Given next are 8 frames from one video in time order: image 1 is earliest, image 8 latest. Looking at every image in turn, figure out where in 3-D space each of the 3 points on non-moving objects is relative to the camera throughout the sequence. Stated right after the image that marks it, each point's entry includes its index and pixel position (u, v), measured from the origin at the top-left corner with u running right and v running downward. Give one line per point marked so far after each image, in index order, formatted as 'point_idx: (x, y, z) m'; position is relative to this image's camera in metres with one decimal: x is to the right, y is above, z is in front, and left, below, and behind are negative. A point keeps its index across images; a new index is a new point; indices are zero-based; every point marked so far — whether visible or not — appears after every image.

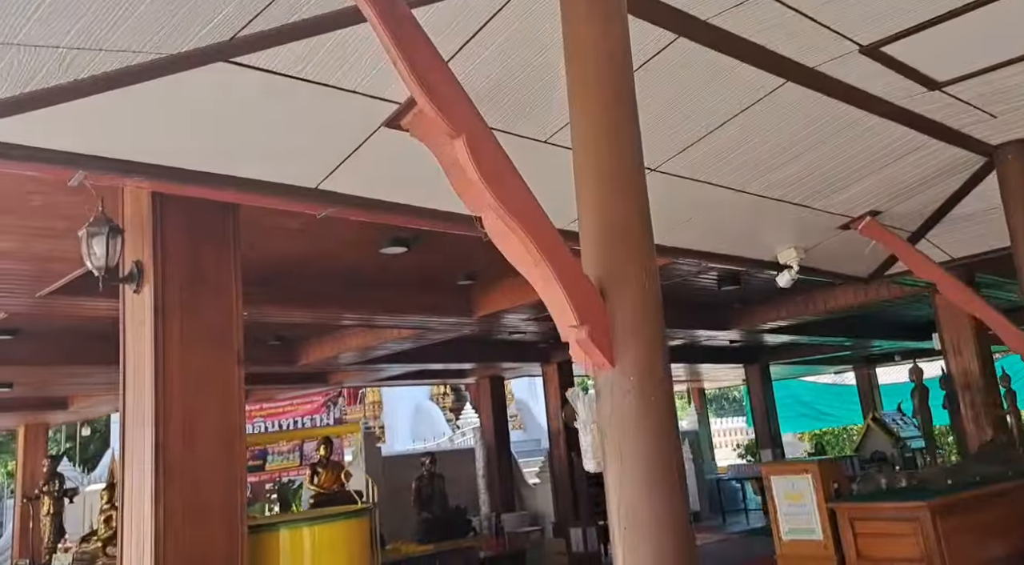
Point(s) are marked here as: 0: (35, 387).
0: (-4.2, -0.9, +8.1) m
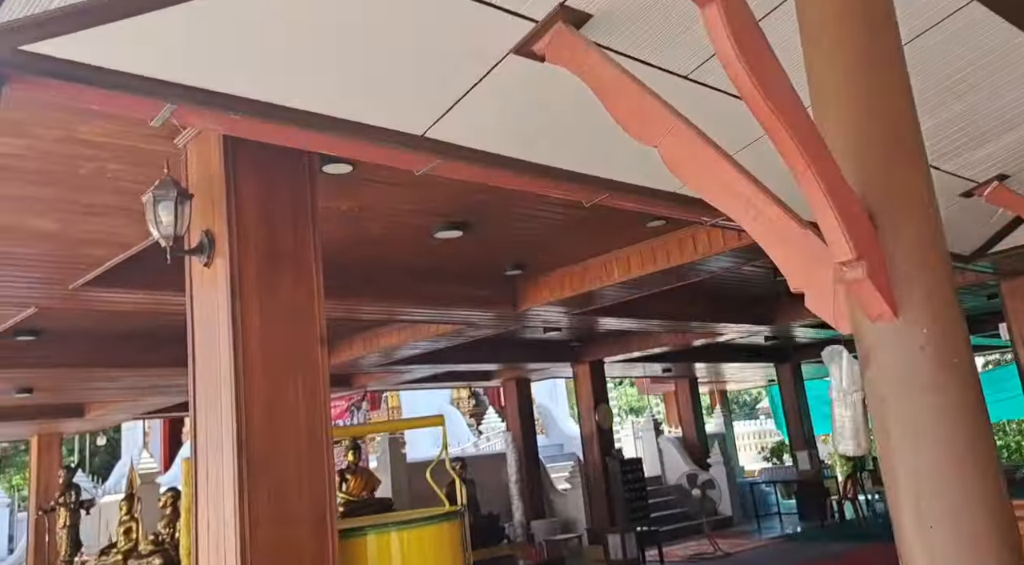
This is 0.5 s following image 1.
0: (-3.9, -0.9, +7.8) m
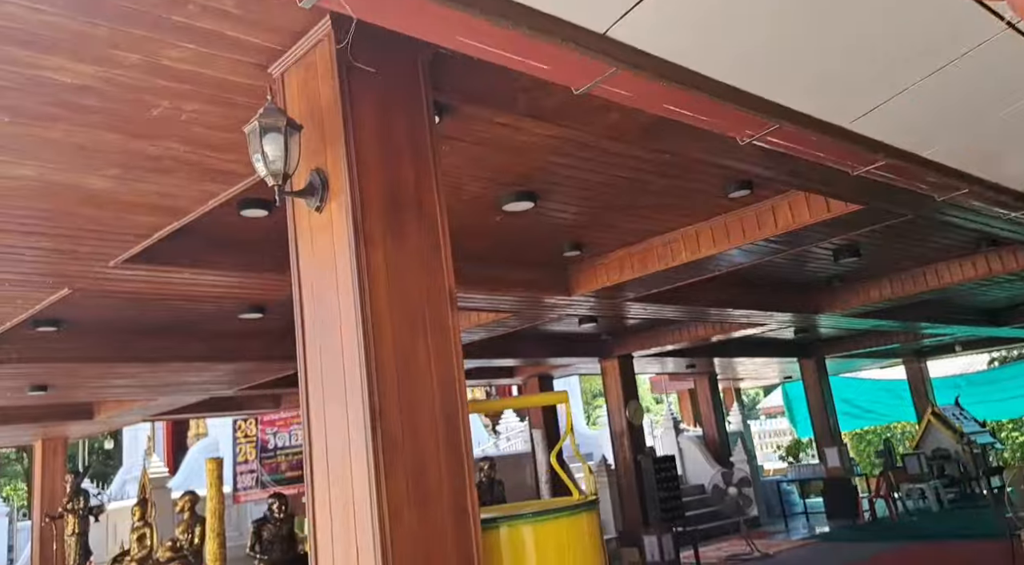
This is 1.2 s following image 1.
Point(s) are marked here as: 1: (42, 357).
0: (-3.6, -0.9, +7.4) m
1: (-2.9, -0.5, +5.7) m
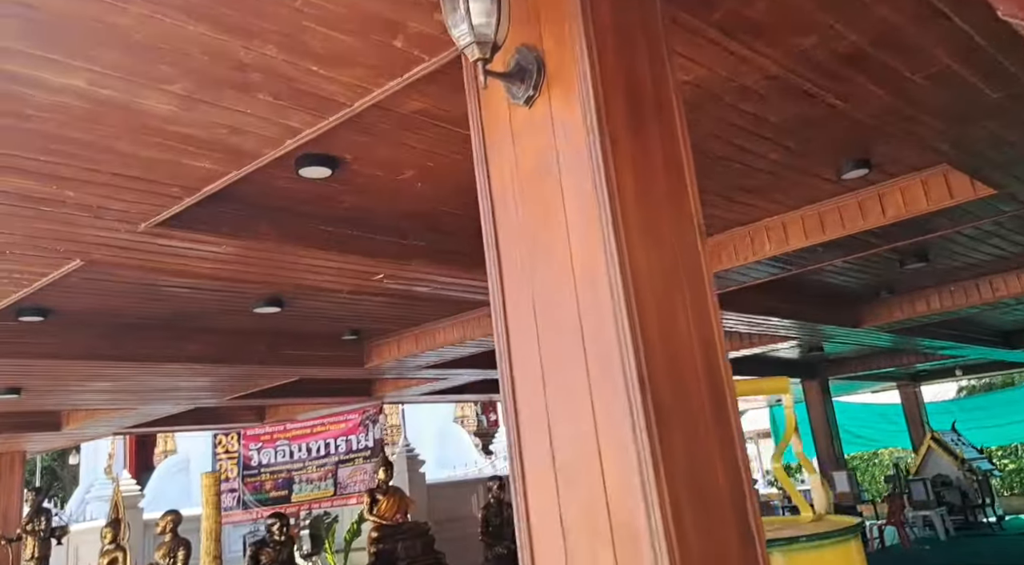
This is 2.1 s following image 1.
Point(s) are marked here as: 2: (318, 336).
0: (-3.4, -0.8, +6.6) m
1: (-2.7, -0.4, +5.0) m
2: (-1.4, -0.4, +6.5) m
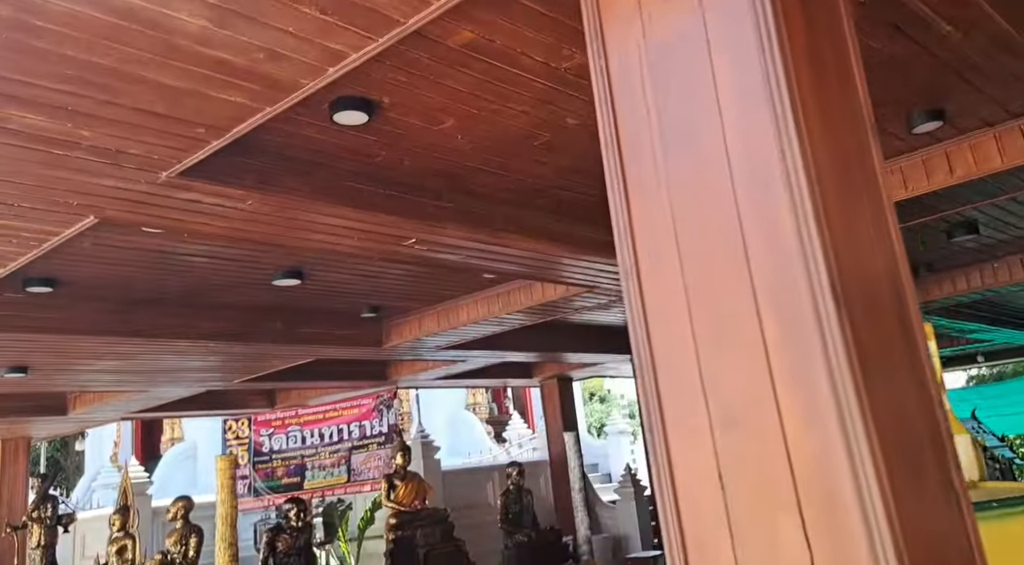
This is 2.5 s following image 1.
0: (-3.2, -0.7, +6.4) m
1: (-2.5, -0.2, +4.7) m
2: (-1.2, -0.2, +6.3) m
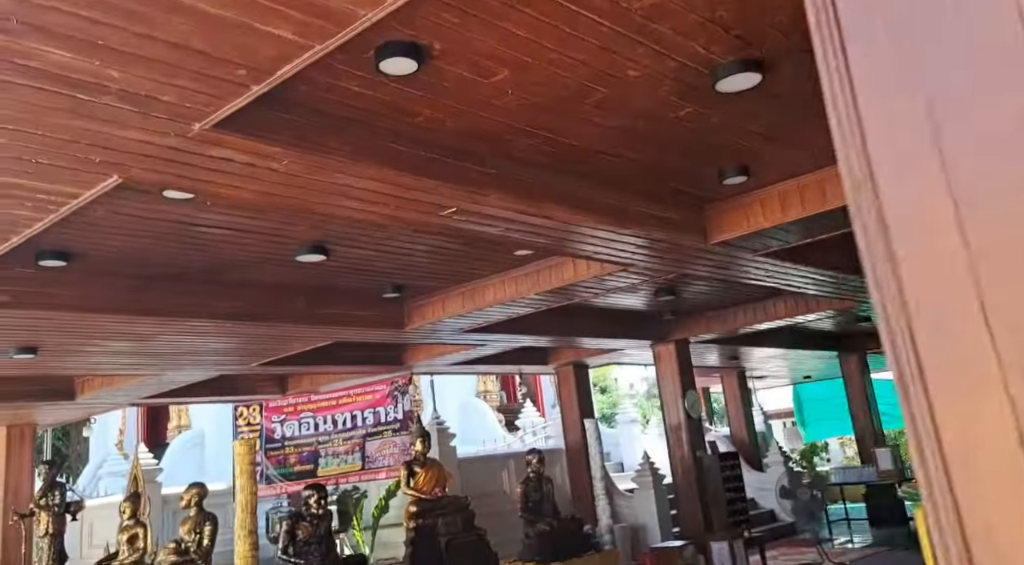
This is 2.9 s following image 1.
0: (-3.0, -0.5, +6.1) m
1: (-2.3, -0.1, +4.5) m
2: (-1.0, -0.1, +6.0) m
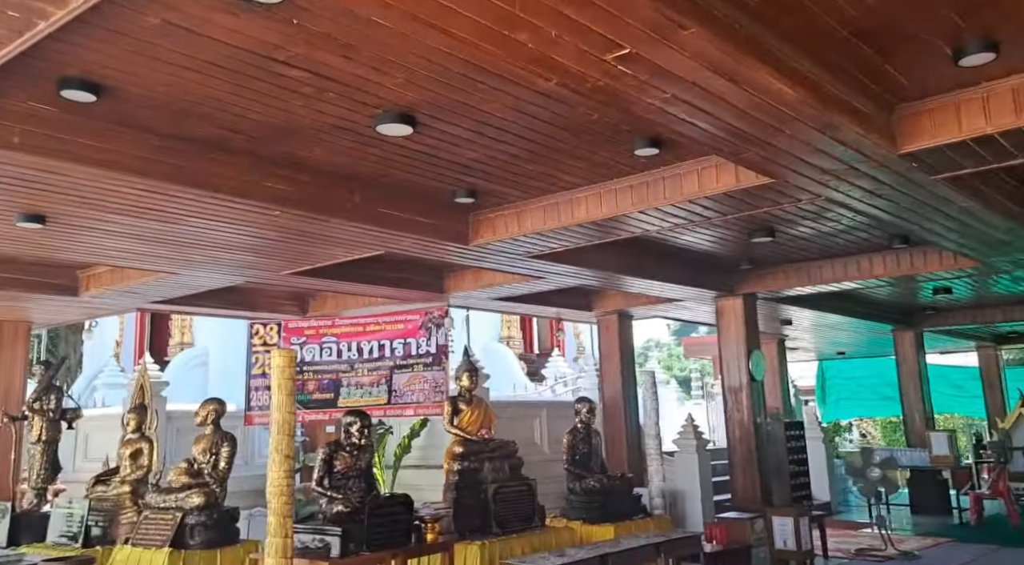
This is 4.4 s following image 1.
0: (-2.5, +0.2, +5.2) m
1: (-1.8, +0.5, +3.6) m
2: (-0.5, +0.5, +5.1) m
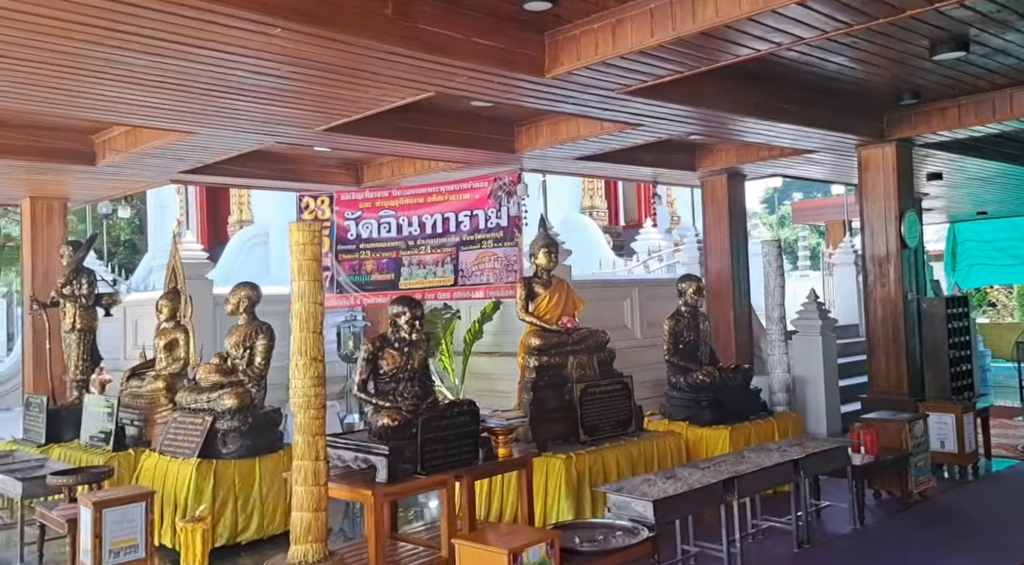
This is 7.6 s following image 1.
0: (-2.1, +0.9, +4.1) m
1: (-1.6, +0.9, +2.4) m
2: (-0.1, +1.1, +3.7) m
